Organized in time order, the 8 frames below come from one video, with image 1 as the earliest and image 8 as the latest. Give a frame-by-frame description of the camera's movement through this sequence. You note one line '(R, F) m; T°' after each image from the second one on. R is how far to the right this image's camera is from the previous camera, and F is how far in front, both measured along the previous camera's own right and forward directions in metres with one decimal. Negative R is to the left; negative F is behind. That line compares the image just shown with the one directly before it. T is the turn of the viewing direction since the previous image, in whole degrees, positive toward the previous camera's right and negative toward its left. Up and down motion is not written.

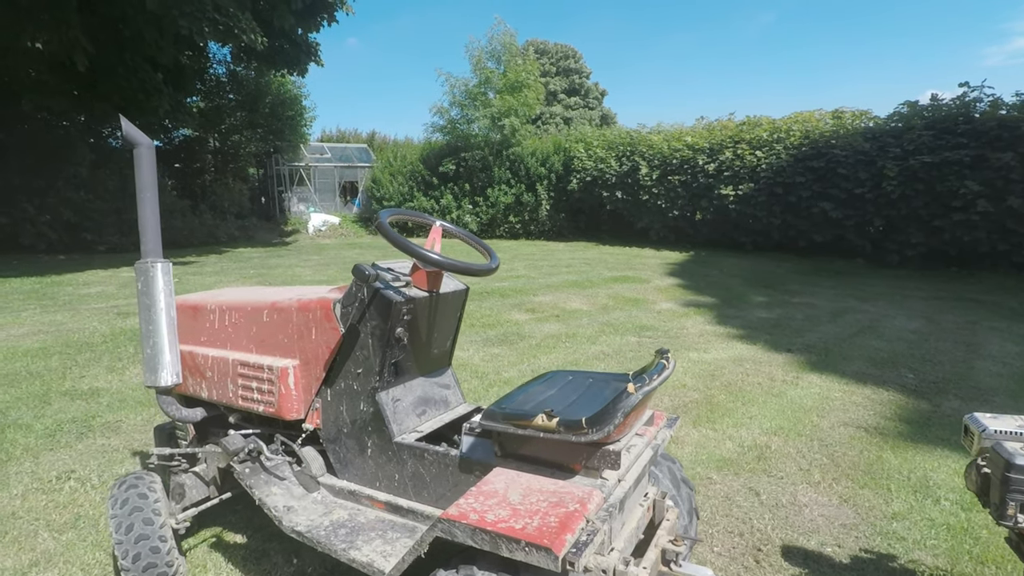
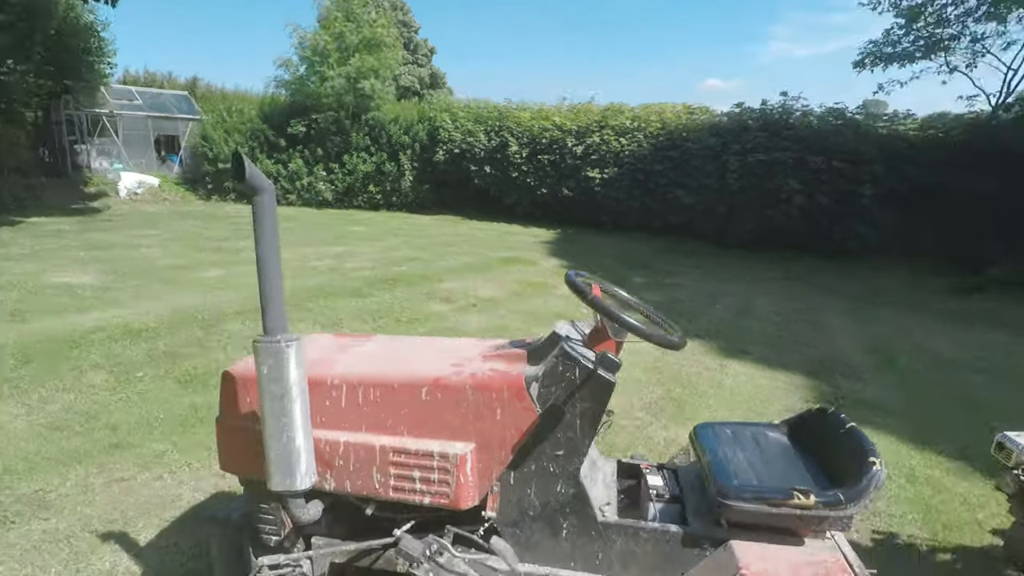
(-1.4, +0.3) m; +18°
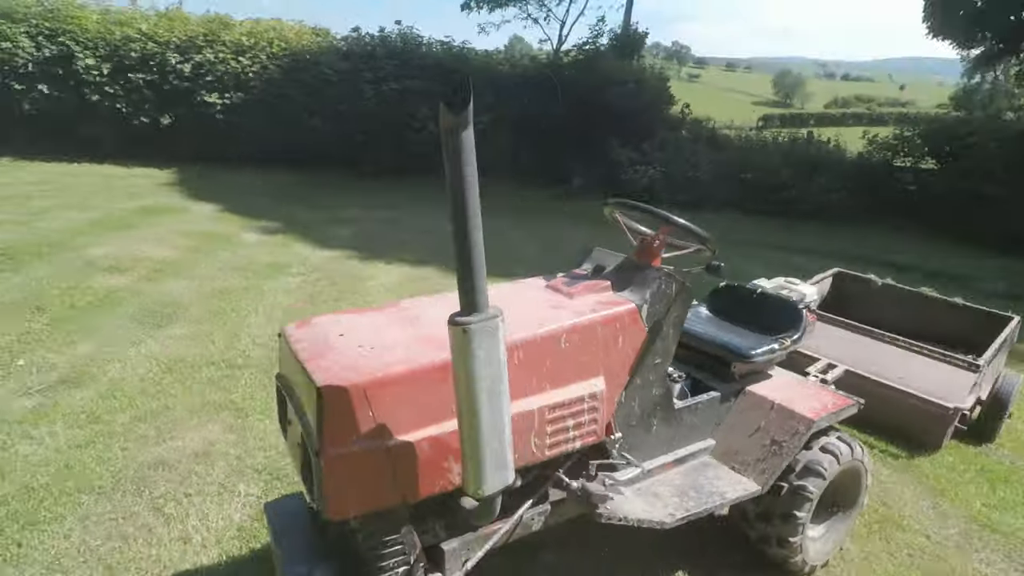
(-1.7, +0.7) m; +40°
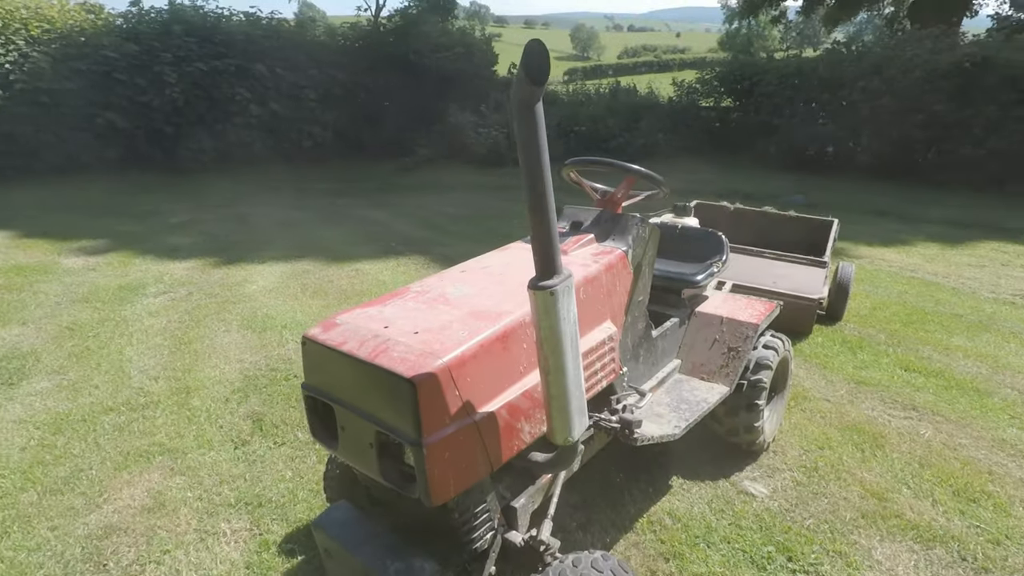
(-0.6, 0.0) m; +16°
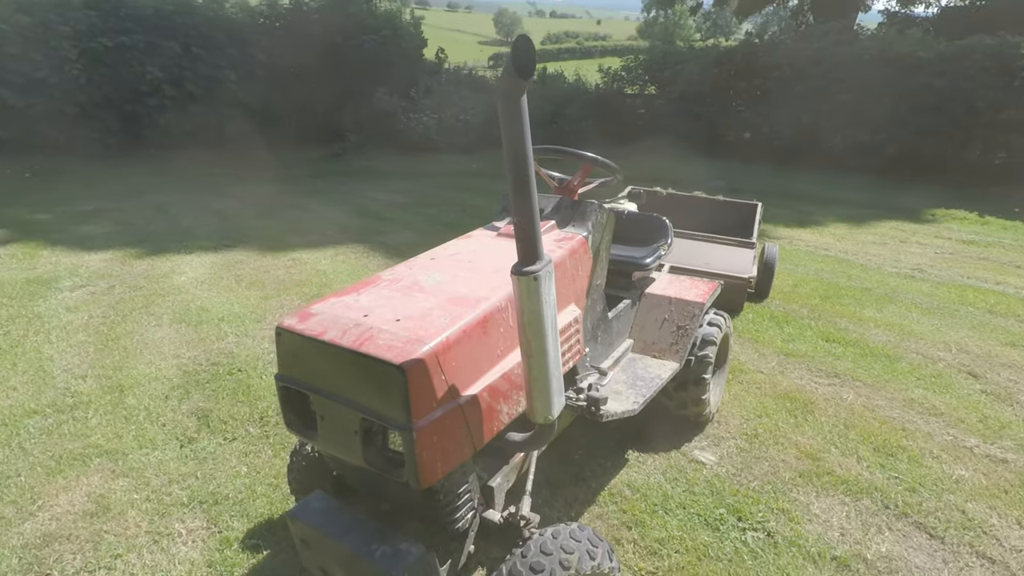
(-0.2, 0.0) m; +7°
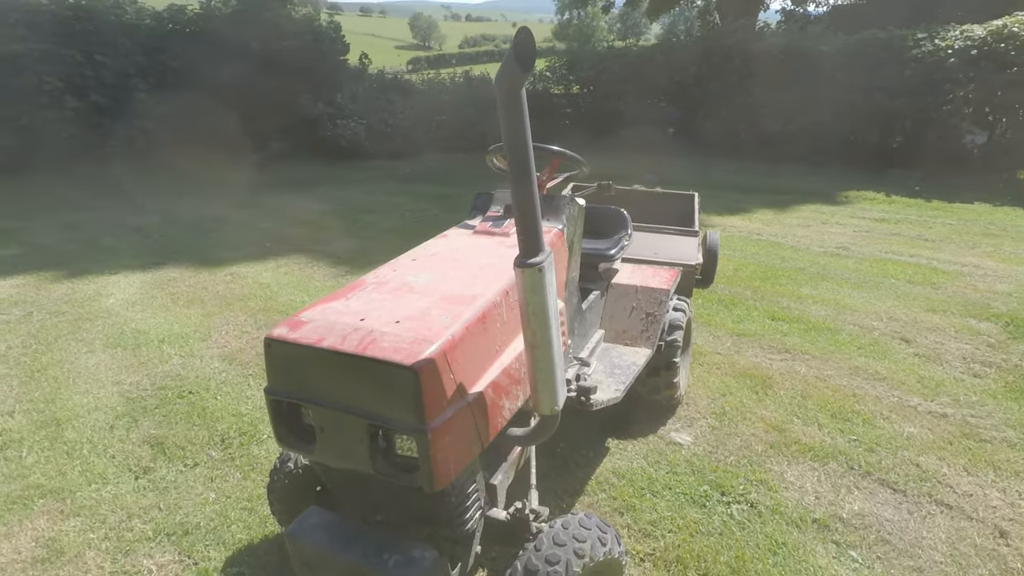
(-0.2, 0.0) m; +7°
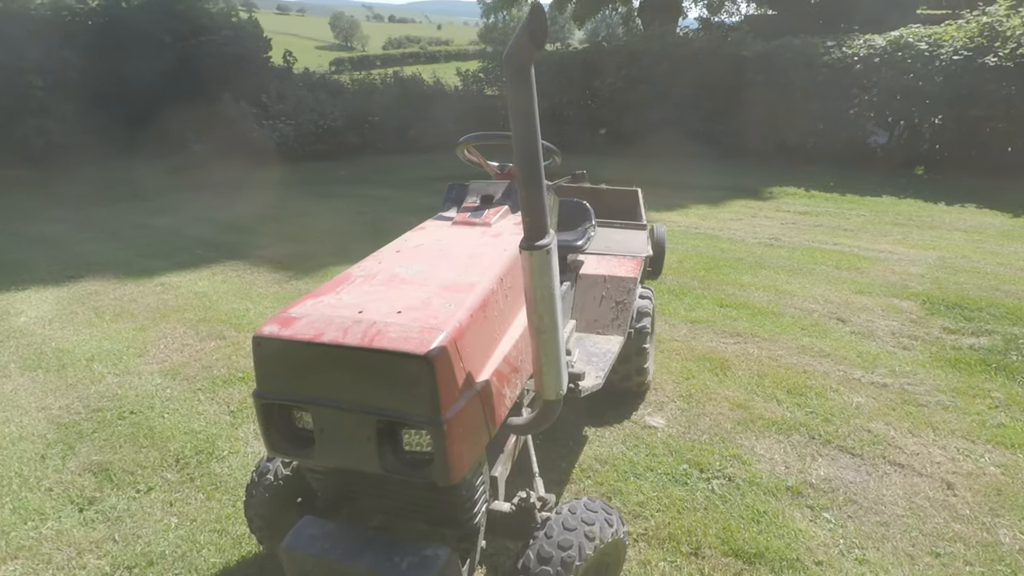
(-0.2, 0.0) m; +7°
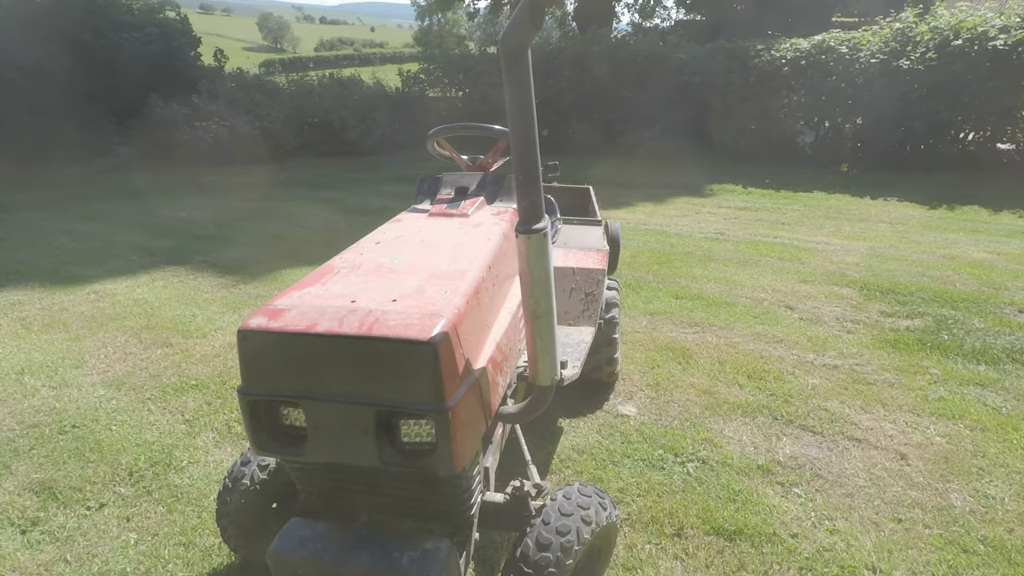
(-0.1, 0.0) m; +6°
